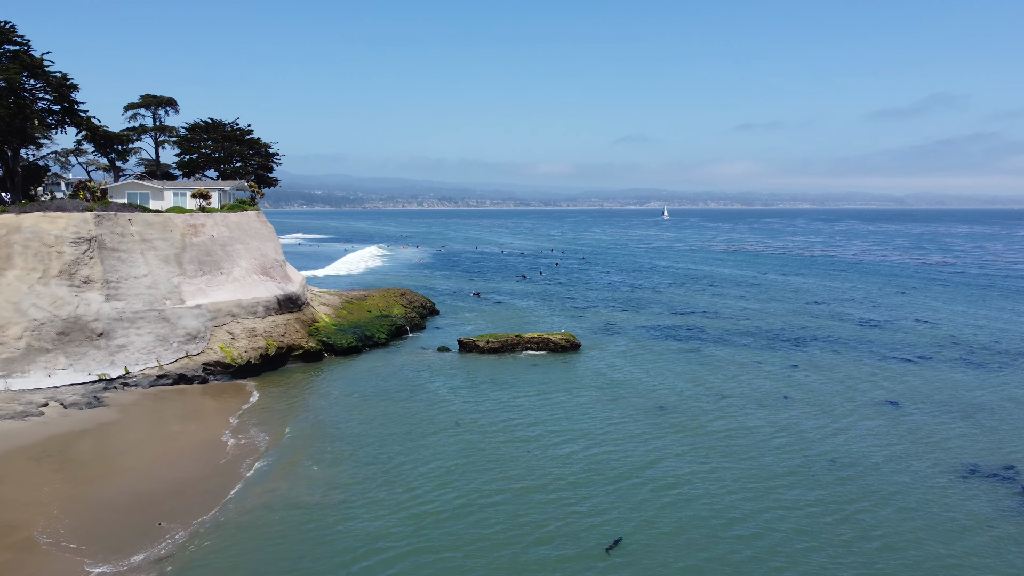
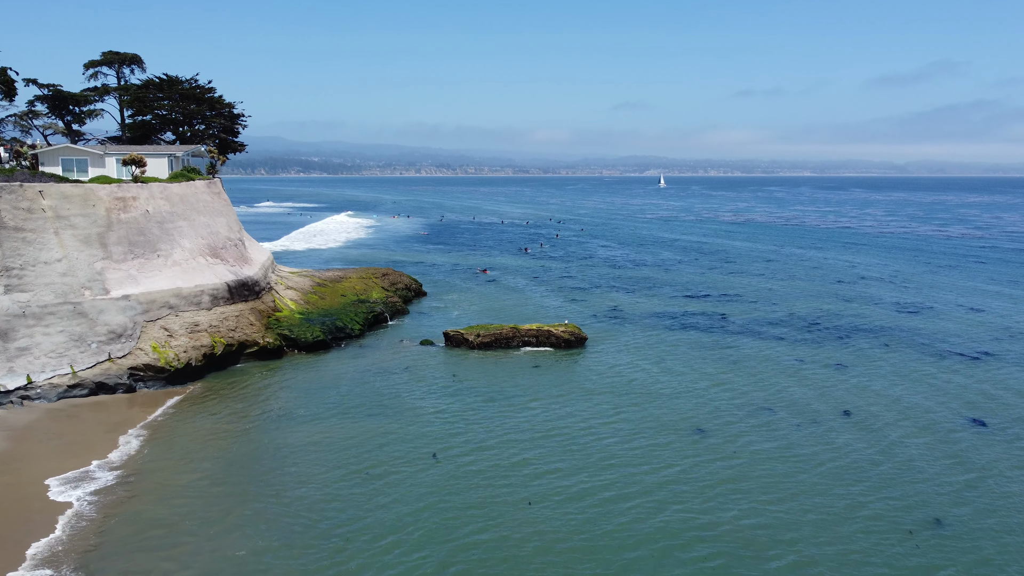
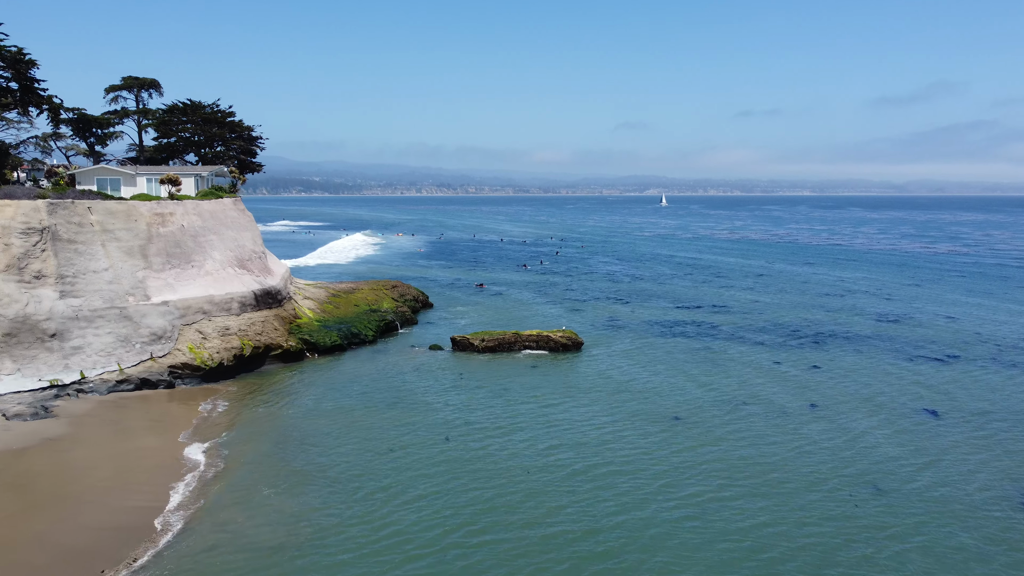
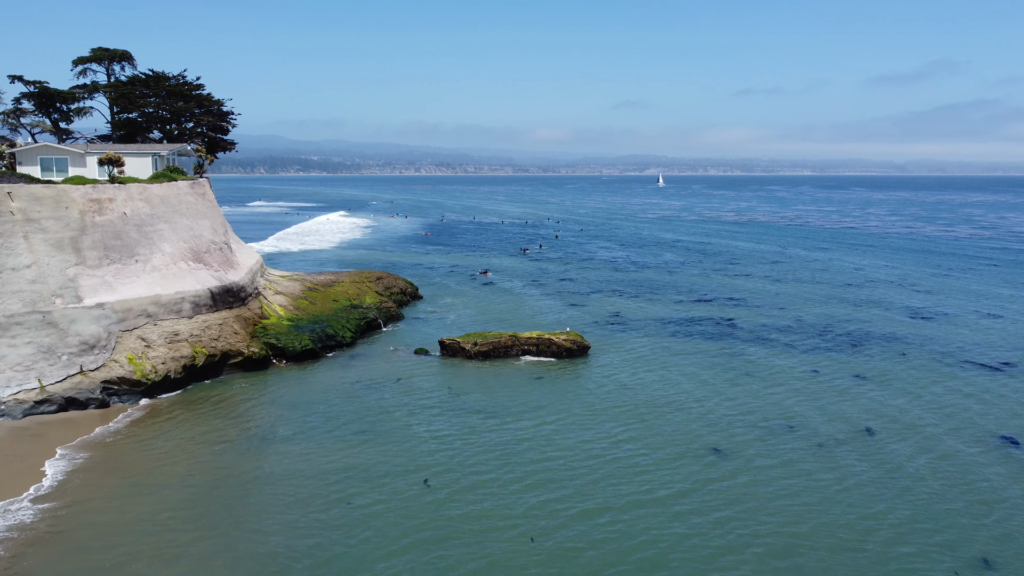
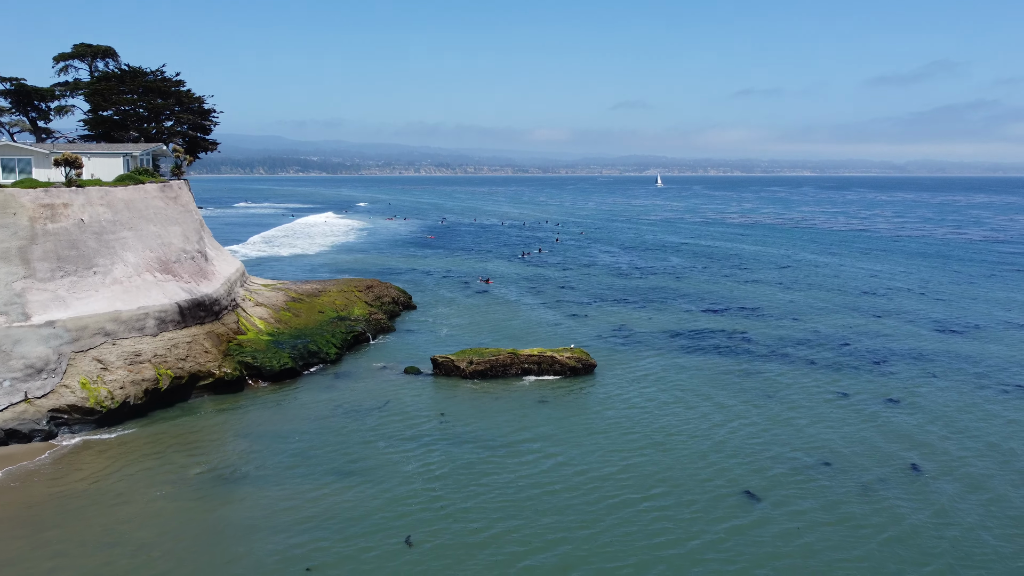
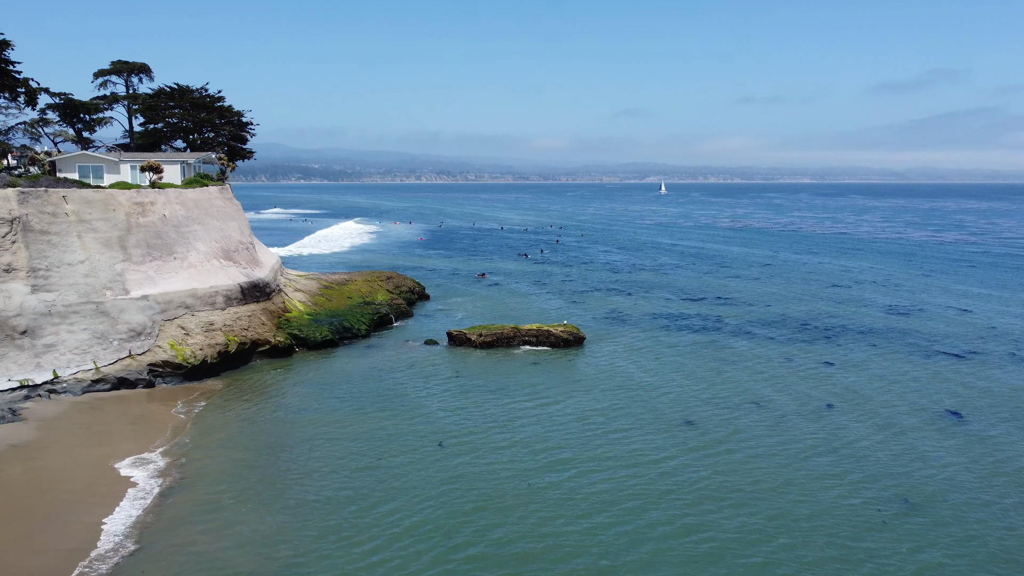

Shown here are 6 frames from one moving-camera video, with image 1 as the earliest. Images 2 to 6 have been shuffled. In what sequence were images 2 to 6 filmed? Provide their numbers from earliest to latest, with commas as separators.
3, 6, 2, 4, 5
